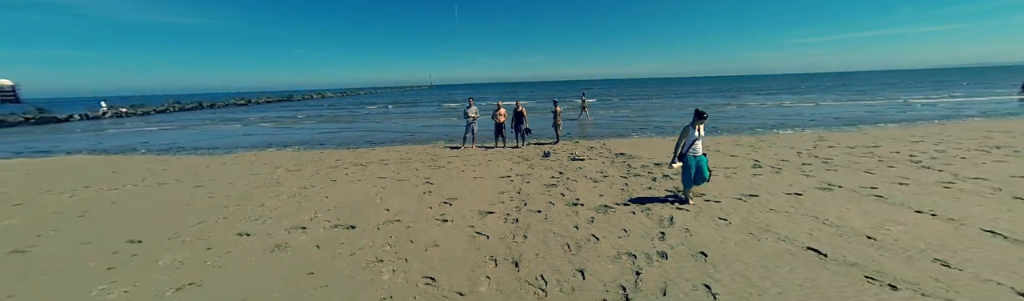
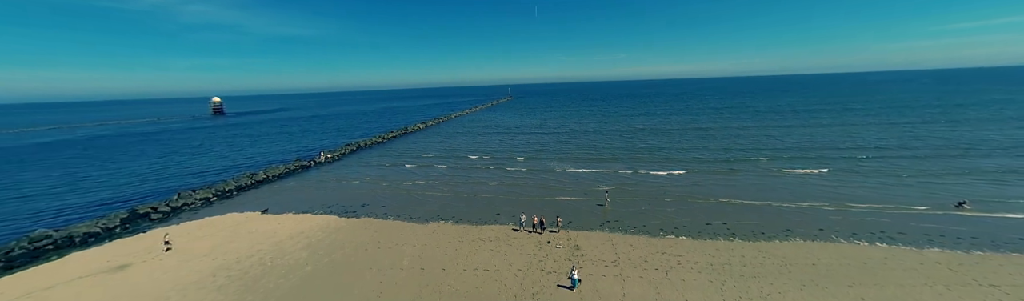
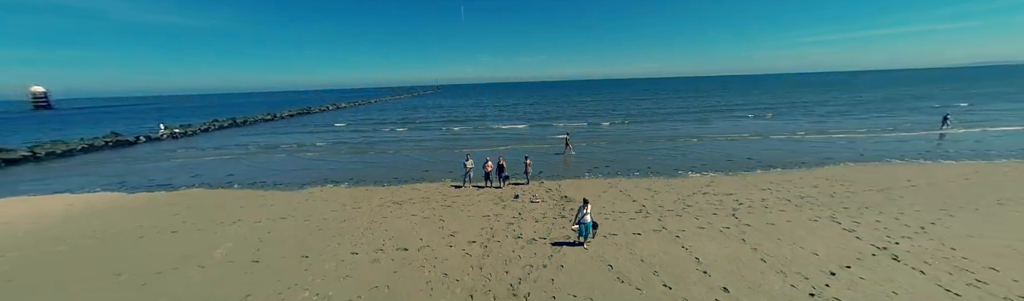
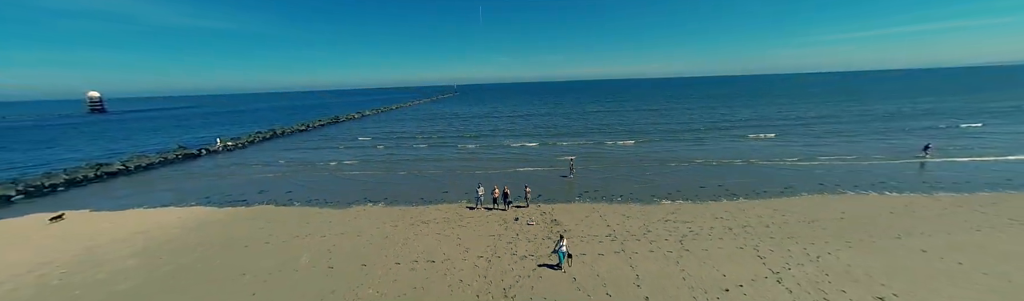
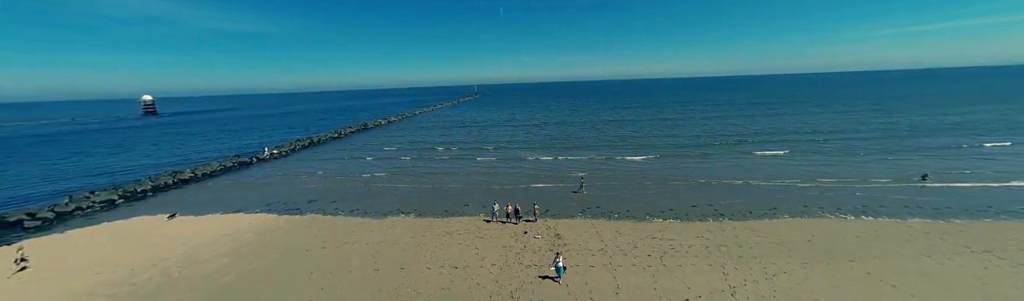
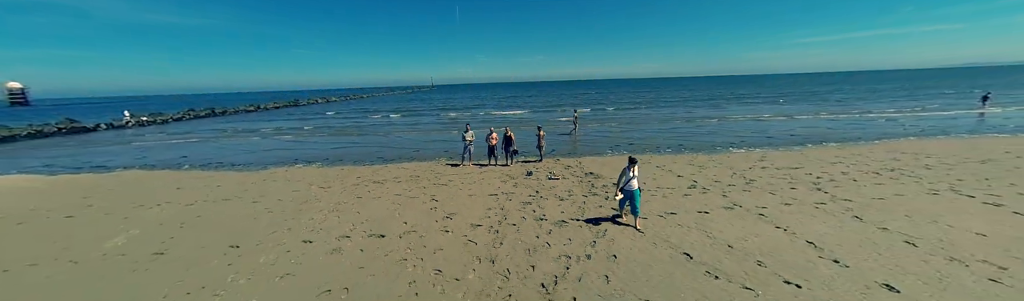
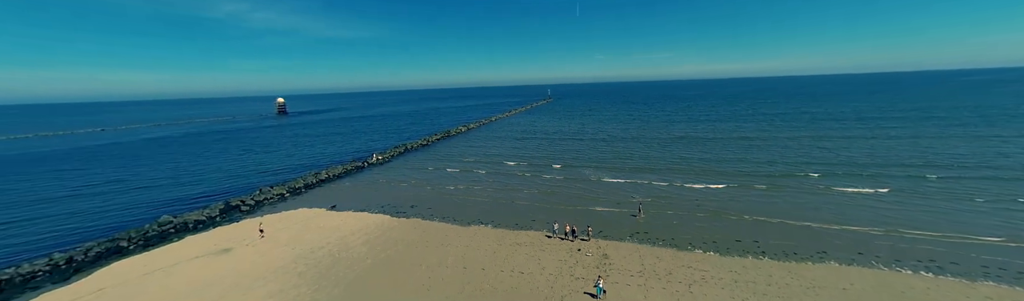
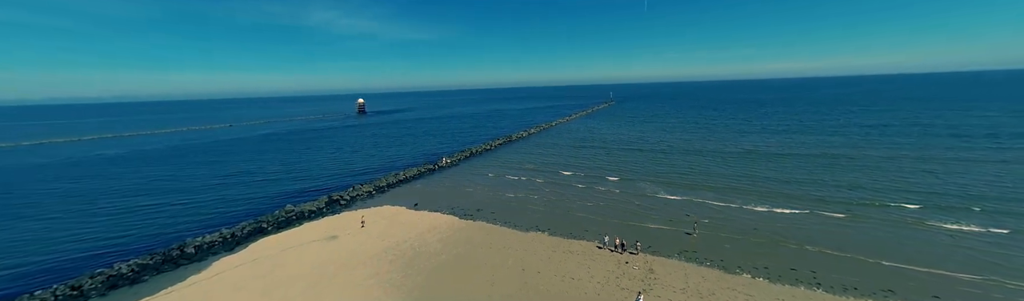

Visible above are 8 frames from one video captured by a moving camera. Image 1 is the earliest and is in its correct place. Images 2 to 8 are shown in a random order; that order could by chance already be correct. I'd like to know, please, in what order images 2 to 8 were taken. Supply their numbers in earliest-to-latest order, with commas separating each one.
6, 3, 4, 5, 2, 7, 8
